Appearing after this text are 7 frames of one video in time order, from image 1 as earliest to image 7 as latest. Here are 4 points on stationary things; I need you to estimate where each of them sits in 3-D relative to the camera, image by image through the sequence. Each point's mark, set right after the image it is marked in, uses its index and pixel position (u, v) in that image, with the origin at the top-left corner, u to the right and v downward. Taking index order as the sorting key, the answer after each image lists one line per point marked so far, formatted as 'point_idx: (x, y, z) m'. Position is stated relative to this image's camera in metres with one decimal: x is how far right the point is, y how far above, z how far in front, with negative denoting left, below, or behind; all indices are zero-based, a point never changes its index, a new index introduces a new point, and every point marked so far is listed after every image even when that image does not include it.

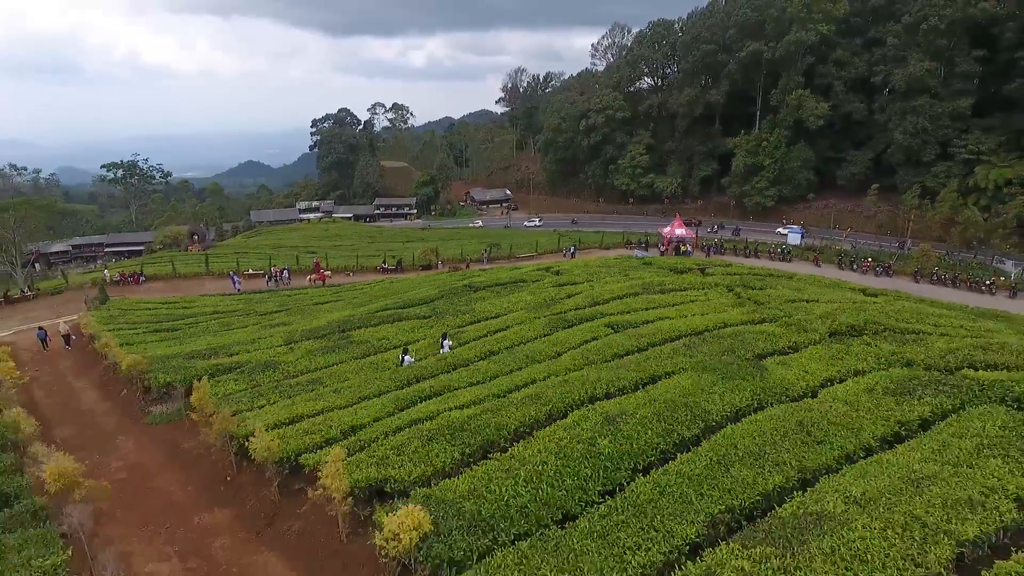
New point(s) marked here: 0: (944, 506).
0: (+5.2, -2.6, +8.5) m
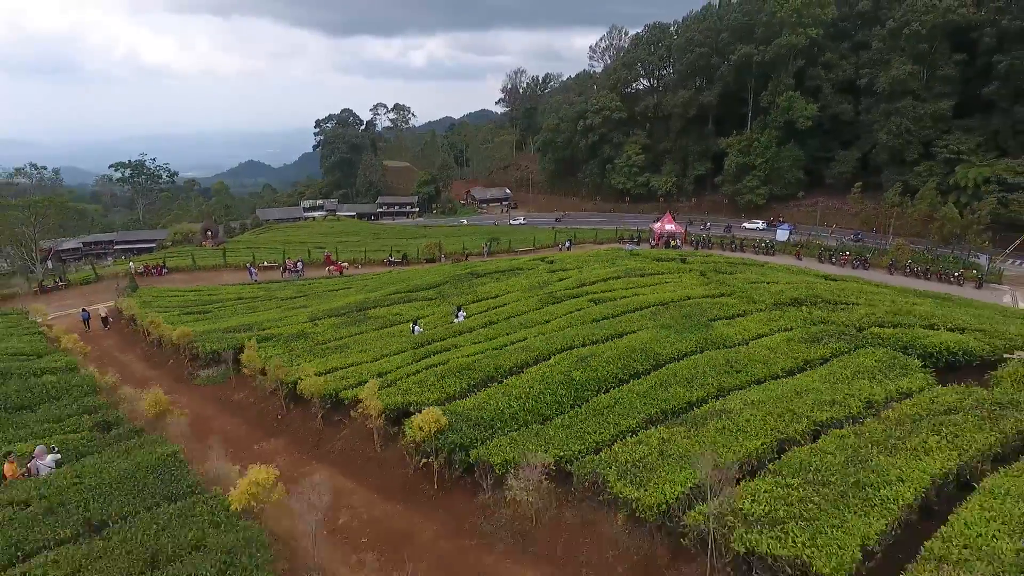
0: (+5.1, -1.9, +12.1) m
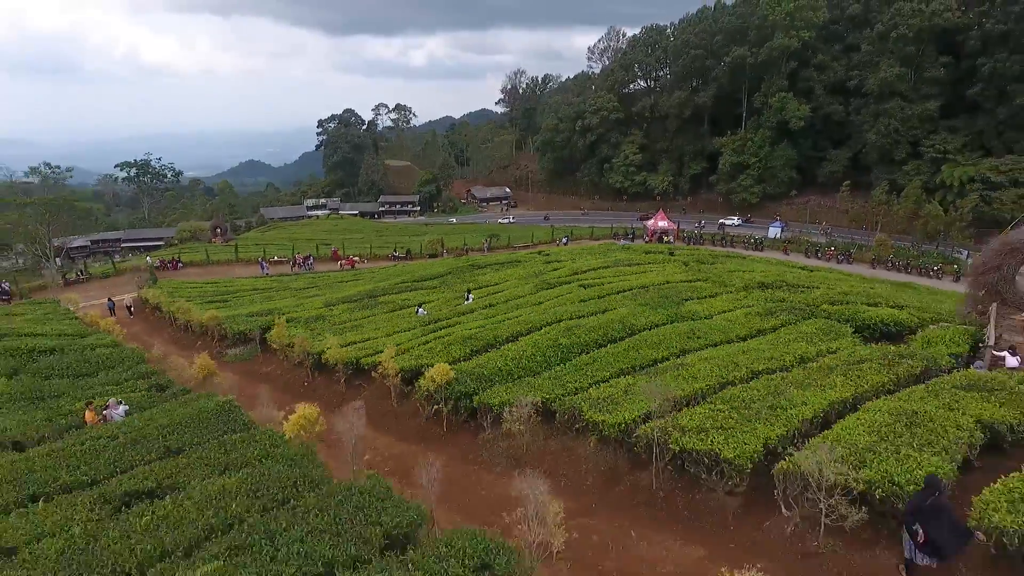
0: (+5.0, -1.4, +14.8) m
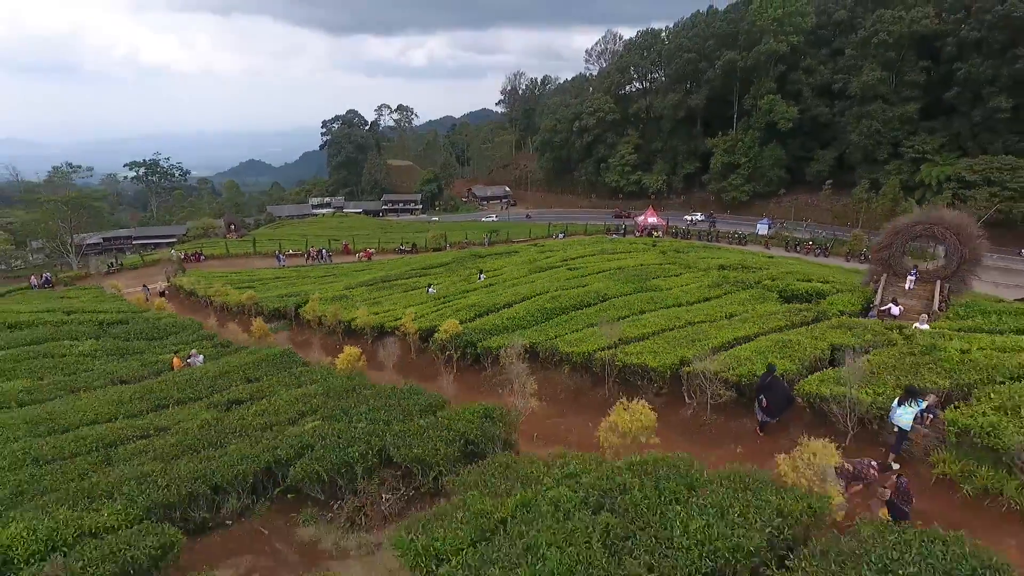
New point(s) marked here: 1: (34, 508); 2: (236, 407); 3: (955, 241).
0: (+4.9, -0.7, +19.4) m
1: (-6.5, -3.1, +9.9) m
2: (-5.7, -2.5, +15.2) m
3: (+12.1, +1.2, +19.9) m
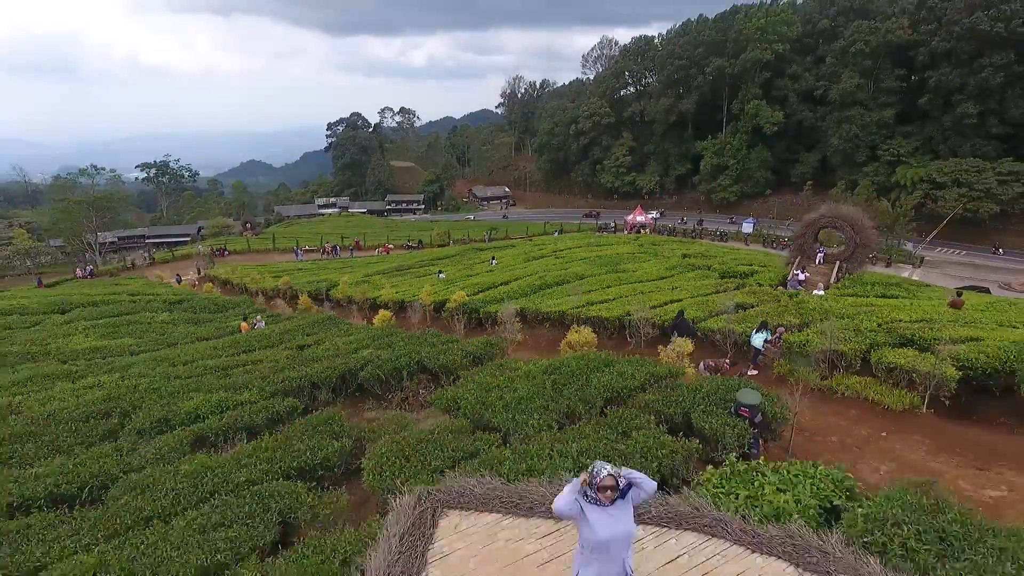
0: (+4.7, 0.0, +25.2) m
1: (-6.7, -2.3, +15.8) m
2: (-5.9, -1.8, +21.1) m
3: (+11.9, +2.0, +25.7) m
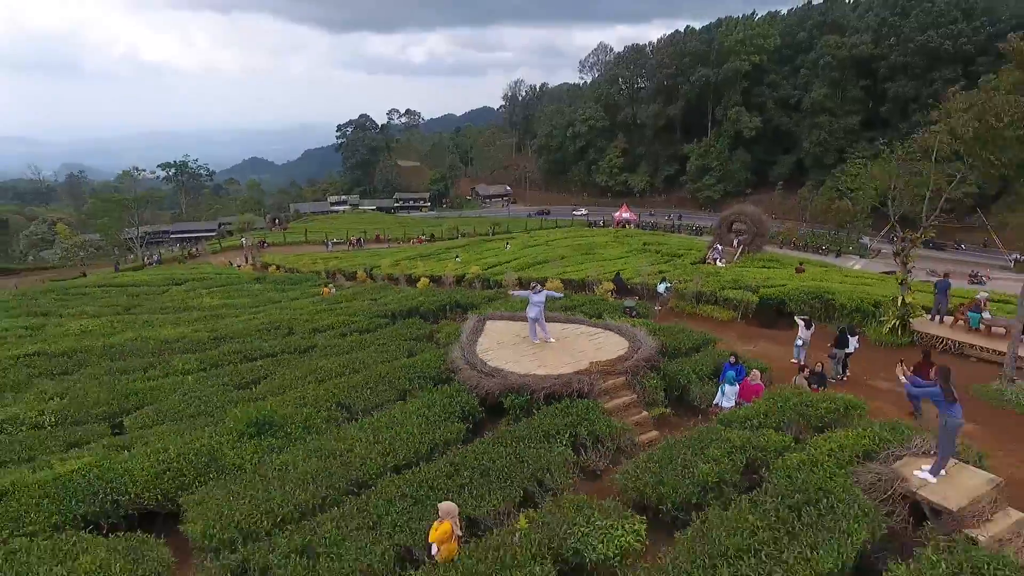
0: (+4.7, +1.2, +36.1) m
1: (-6.7, -1.2, +26.7) m
2: (-5.9, -0.6, +32.0) m
3: (+11.9, +3.2, +36.6) m
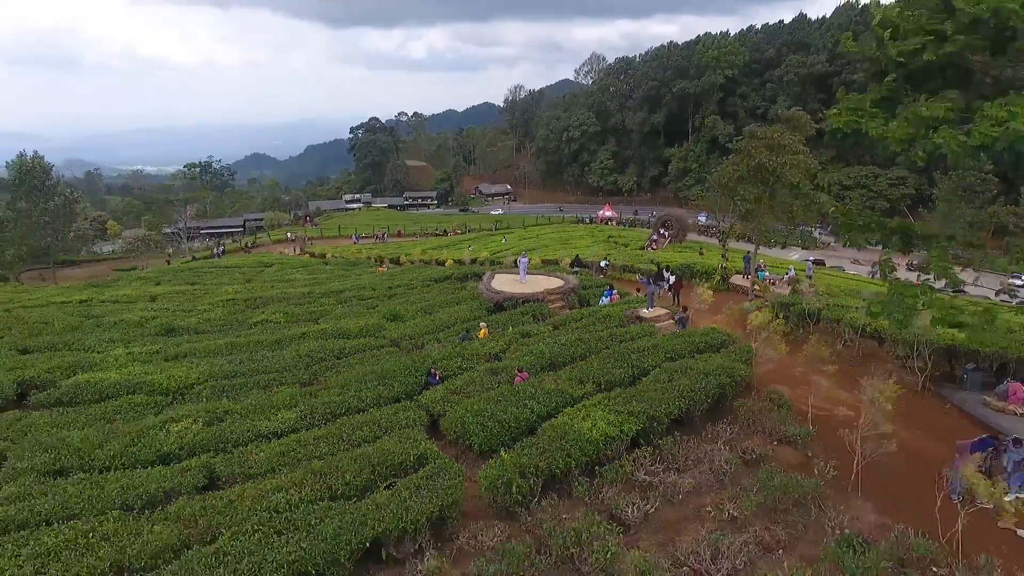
0: (+4.6, +2.8, +52.4) m
1: (-6.8, +0.3, +43.0) m
2: (-6.0, +0.9, +48.3) m
3: (+11.8, +4.7, +52.9) m
